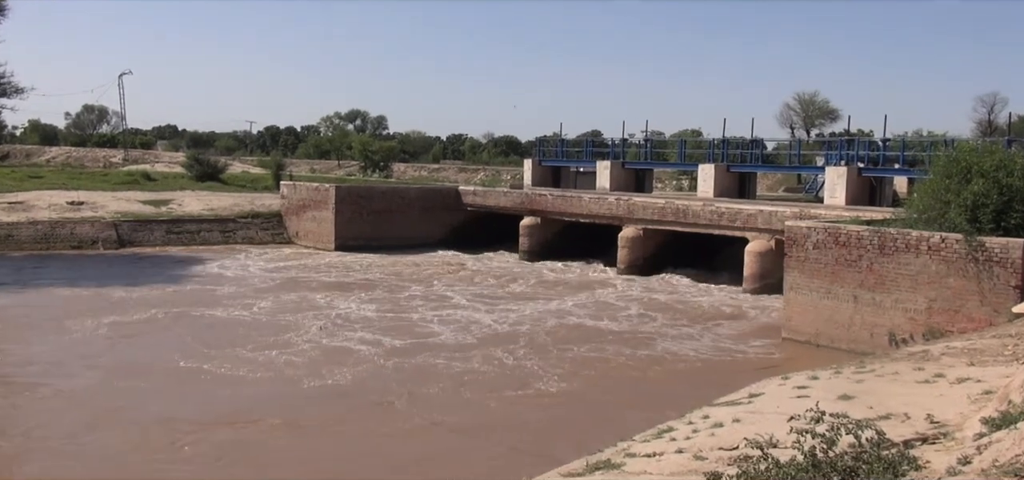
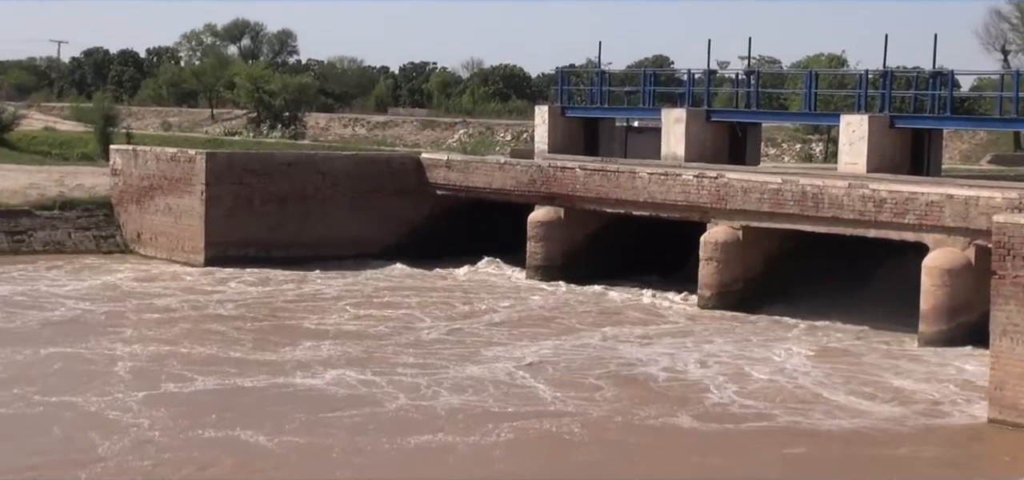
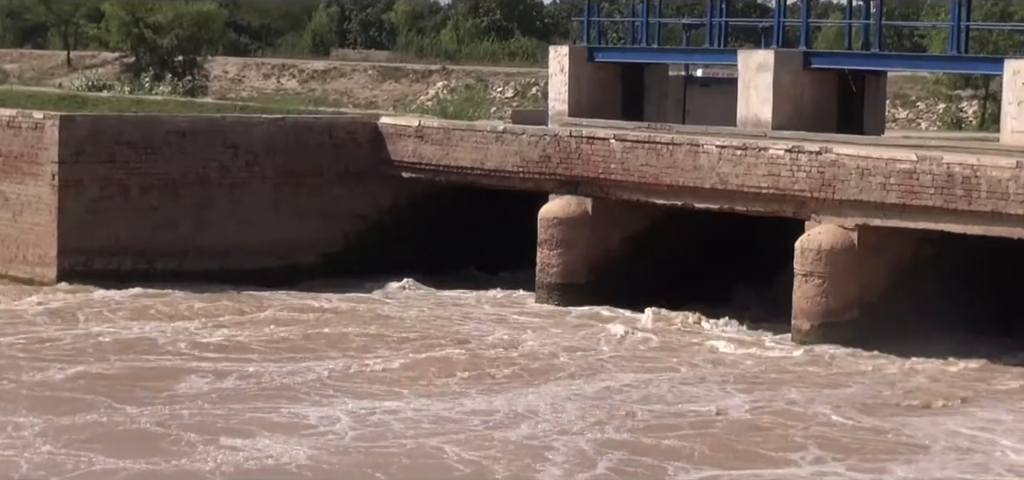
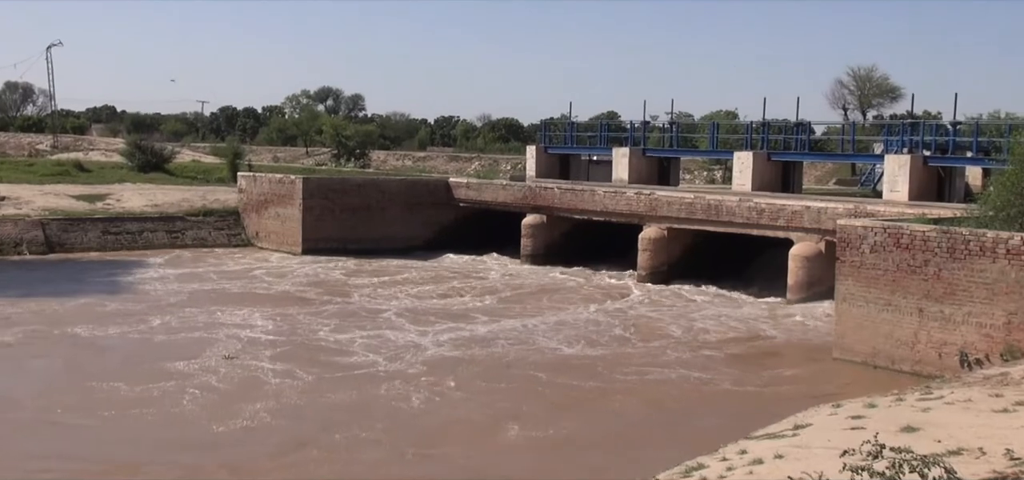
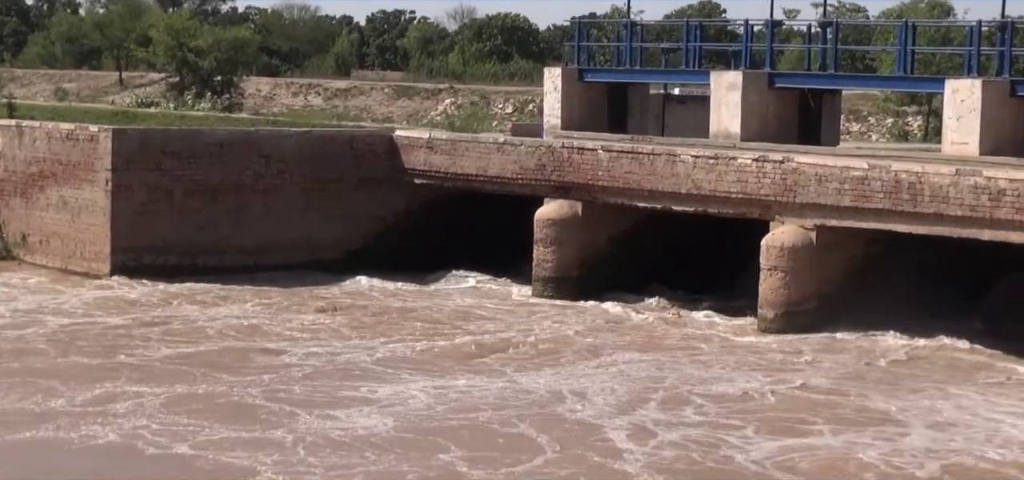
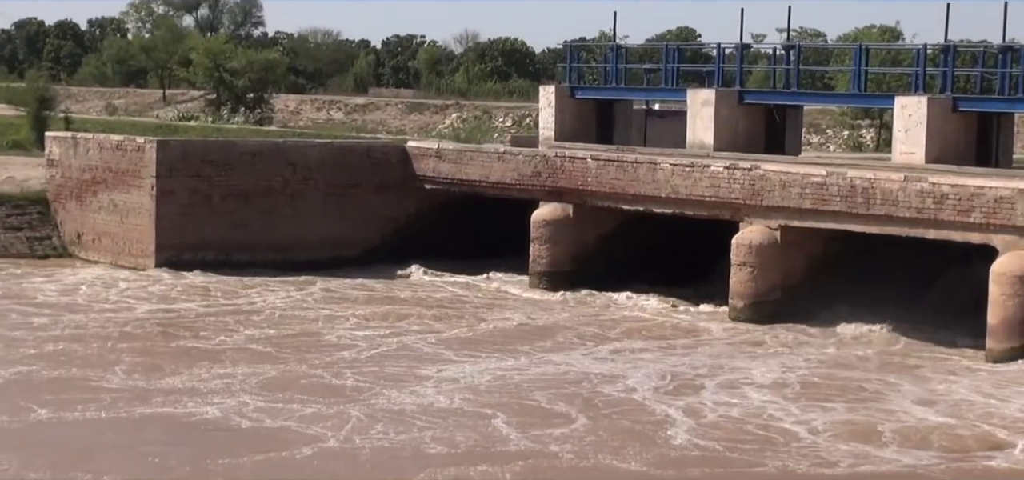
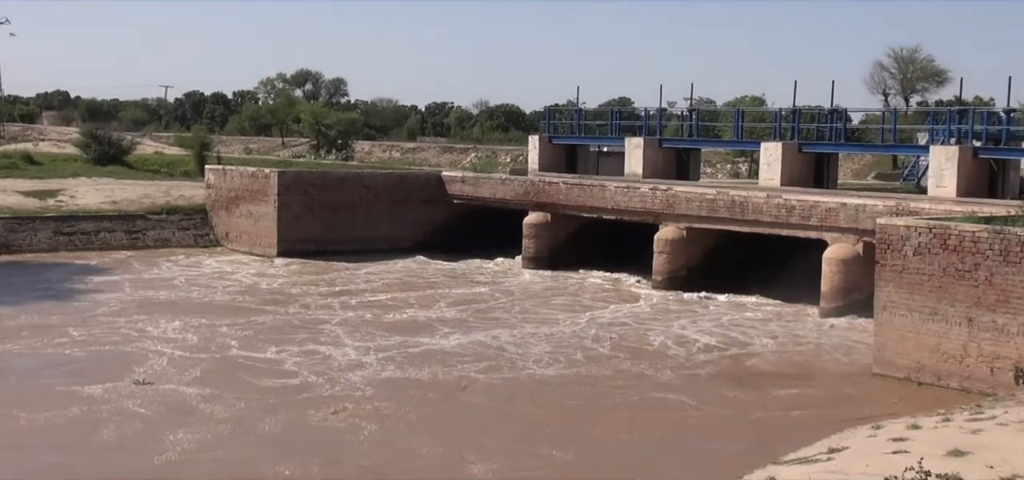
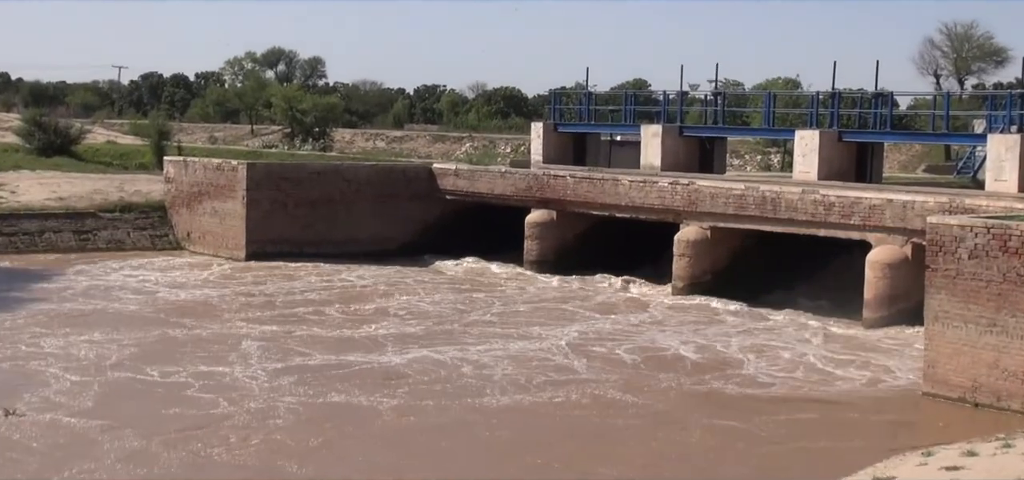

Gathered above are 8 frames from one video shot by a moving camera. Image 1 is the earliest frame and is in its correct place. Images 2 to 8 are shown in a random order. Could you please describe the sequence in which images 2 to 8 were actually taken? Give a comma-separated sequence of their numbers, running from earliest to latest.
4, 7, 8, 2, 6, 5, 3
